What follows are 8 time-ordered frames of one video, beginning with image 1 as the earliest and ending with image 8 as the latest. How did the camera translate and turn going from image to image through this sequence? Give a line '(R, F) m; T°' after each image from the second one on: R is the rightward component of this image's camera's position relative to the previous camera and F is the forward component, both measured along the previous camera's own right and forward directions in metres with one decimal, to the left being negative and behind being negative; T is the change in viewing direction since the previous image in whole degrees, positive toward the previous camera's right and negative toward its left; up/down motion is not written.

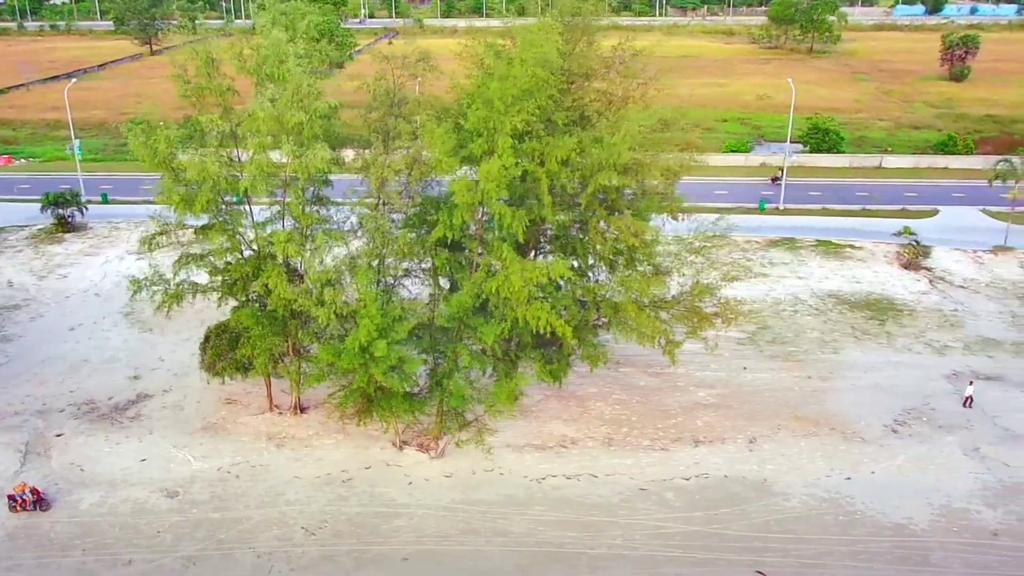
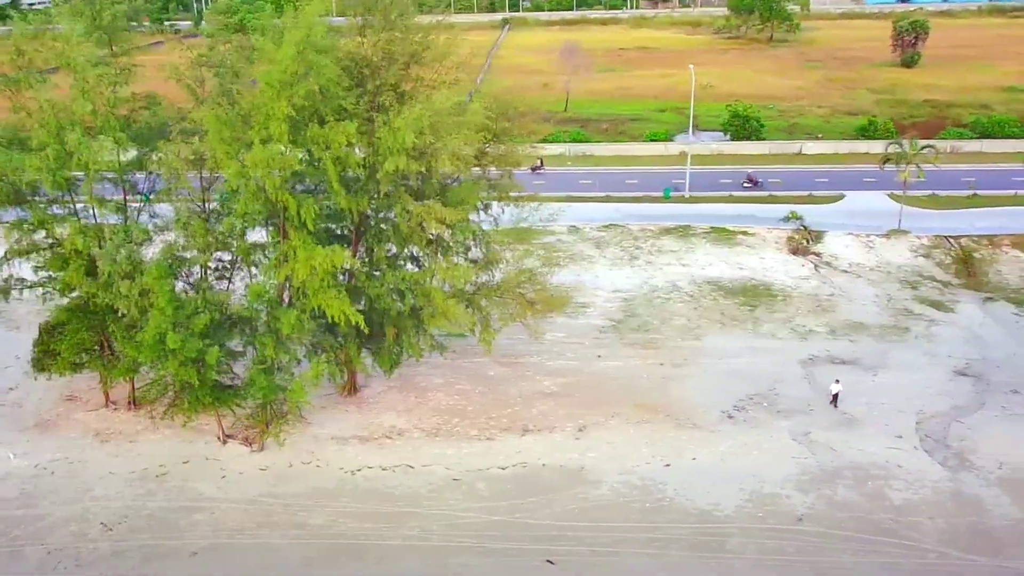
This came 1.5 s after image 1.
(+4.2, +0.3) m; -1°
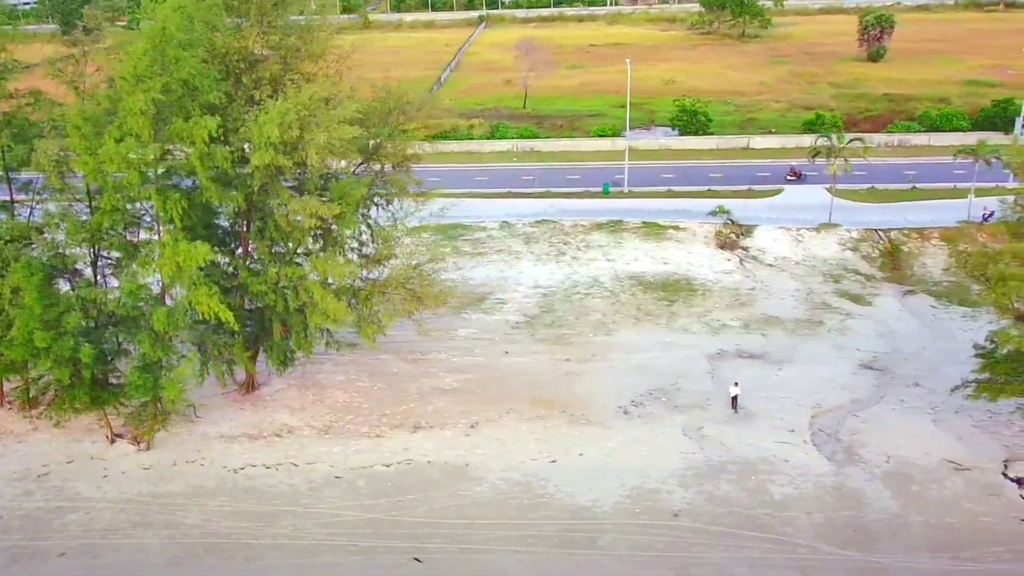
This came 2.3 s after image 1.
(+2.5, +0.2) m; 0°
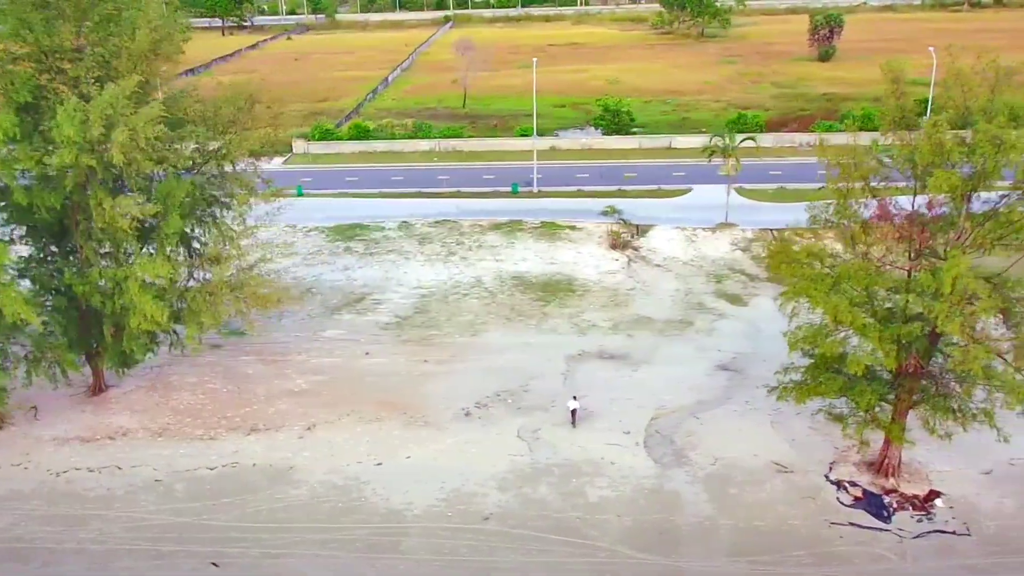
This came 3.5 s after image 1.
(+3.6, +0.2) m; 0°
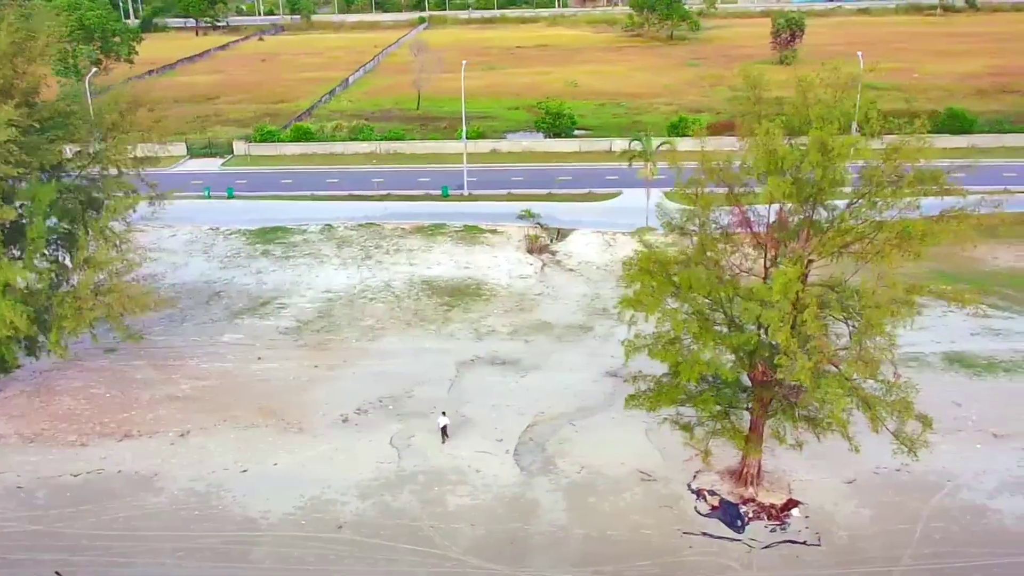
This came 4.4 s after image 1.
(+2.7, +0.1) m; 0°
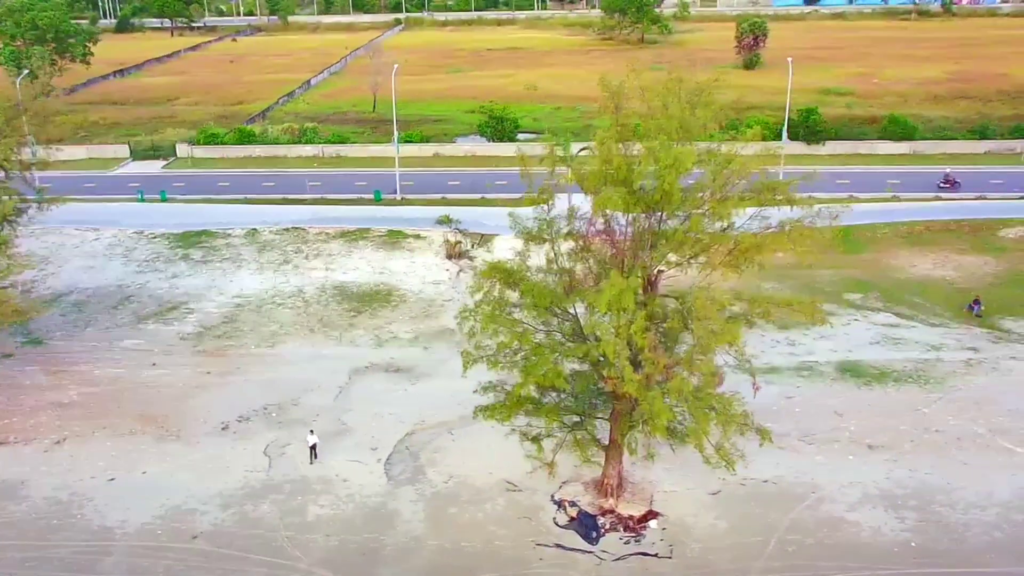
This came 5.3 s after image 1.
(+2.6, +0.1) m; 0°
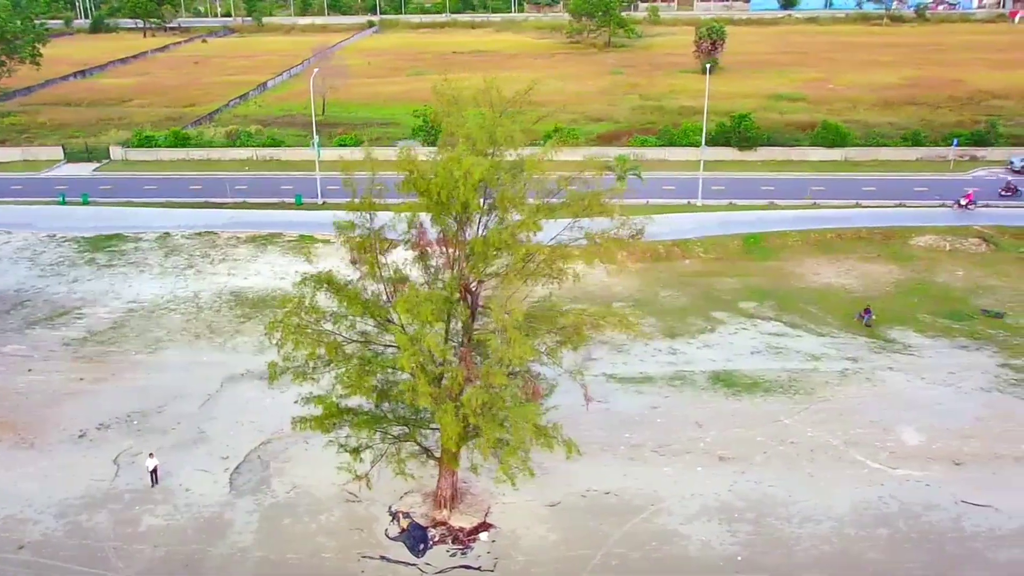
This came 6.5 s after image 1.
(+3.1, +0.1) m; 0°
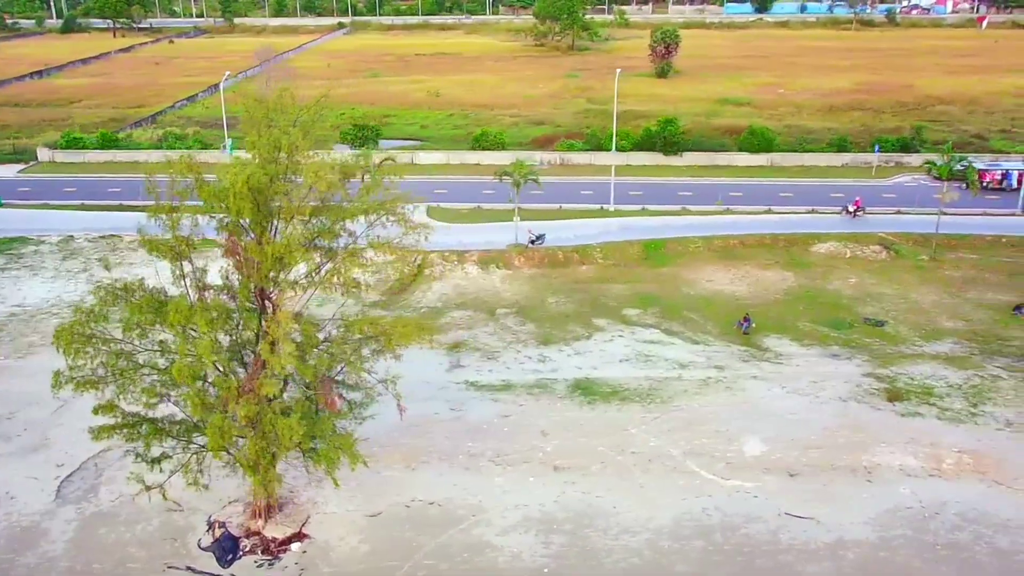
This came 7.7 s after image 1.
(+3.4, +0.1) m; 0°
